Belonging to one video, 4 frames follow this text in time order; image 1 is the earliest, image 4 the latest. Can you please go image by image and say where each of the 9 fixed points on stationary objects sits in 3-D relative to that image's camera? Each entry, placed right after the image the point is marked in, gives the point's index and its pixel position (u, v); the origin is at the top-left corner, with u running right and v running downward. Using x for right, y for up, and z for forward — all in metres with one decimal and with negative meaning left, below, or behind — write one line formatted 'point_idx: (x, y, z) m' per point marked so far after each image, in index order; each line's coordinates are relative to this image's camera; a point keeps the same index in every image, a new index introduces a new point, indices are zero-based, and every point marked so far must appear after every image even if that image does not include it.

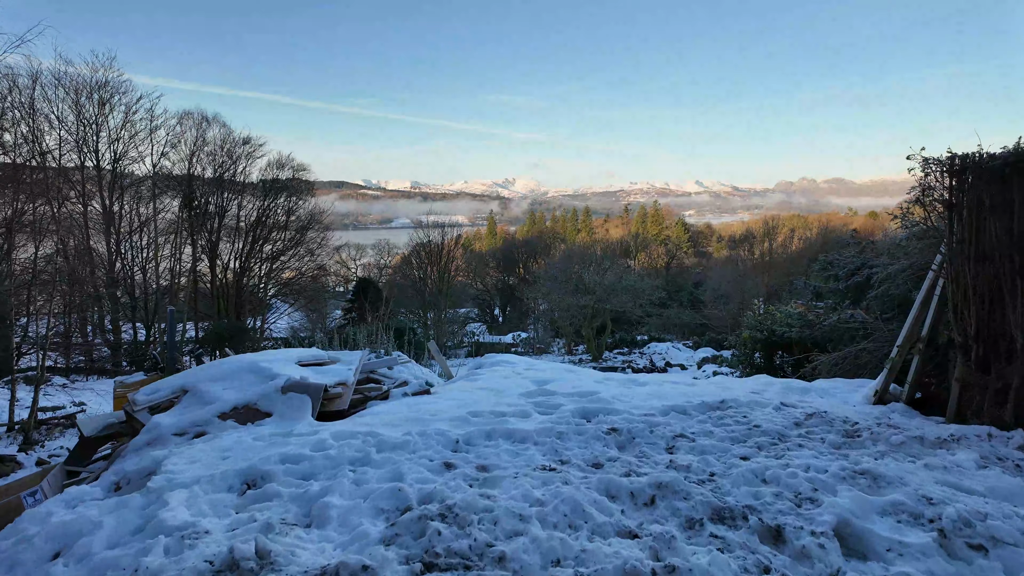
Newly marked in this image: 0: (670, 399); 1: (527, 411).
0: (+1.4, -1.0, +5.1) m
1: (+0.1, -1.0, +4.4) m
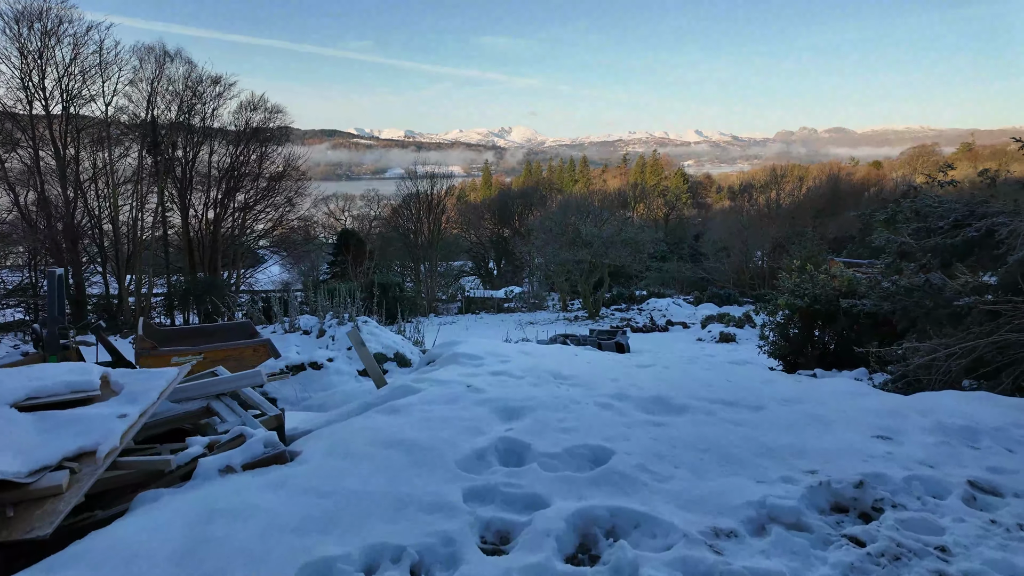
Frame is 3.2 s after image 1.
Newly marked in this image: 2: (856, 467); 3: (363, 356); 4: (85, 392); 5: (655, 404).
0: (+1.1, -0.9, +2.7) m
1: (-0.2, -0.9, +2.0) m
2: (+1.6, -0.8, +2.7) m
3: (-1.3, -0.6, +4.9) m
4: (-2.1, -0.5, +2.7) m
5: (+1.0, -0.8, +3.9) m
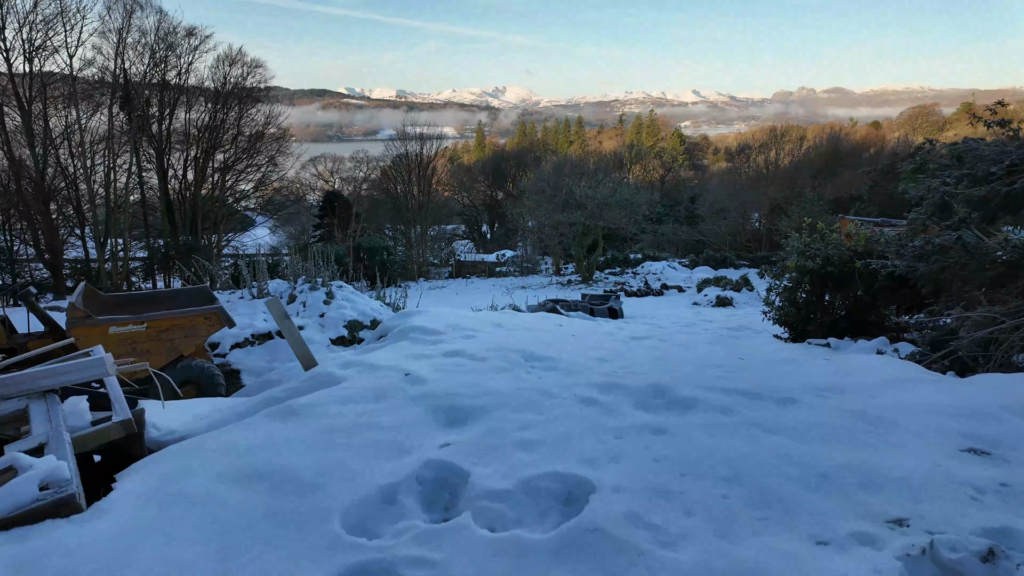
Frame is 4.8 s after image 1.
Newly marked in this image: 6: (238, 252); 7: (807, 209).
0: (+0.9, -0.7, +1.7) m
1: (-0.4, -0.8, +1.0) m
2: (+1.4, -0.7, +1.7) m
3: (-1.6, -0.3, +3.9) m
4: (-2.3, -0.3, +1.7) m
5: (+0.7, -0.6, +2.9) m
6: (-8.8, +1.1, +17.8) m
7: (+10.0, +2.7, +19.0) m
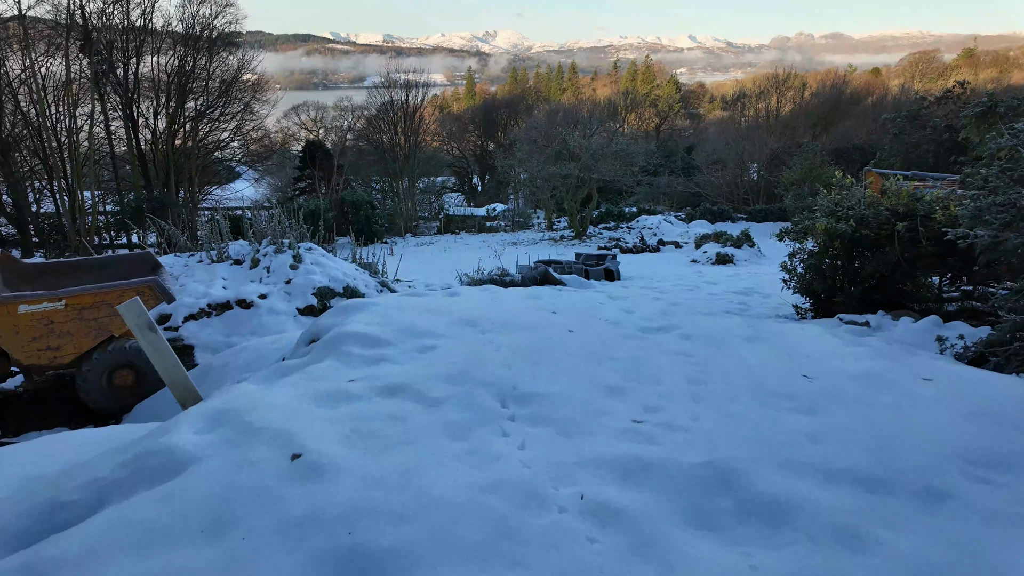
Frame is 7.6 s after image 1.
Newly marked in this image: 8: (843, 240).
0: (+0.8, -0.9, +0.5) m
1: (-0.5, -1.0, -0.2) m
2: (+1.3, -0.9, +0.6) m
3: (-1.7, -0.3, +2.7) m
4: (-2.4, -0.5, +0.5) m
5: (+0.6, -0.6, +1.7) m
6: (-9.1, +2.2, +16.3) m
7: (+9.6, +4.0, +17.6) m
8: (+3.4, +0.4, +5.5) m
